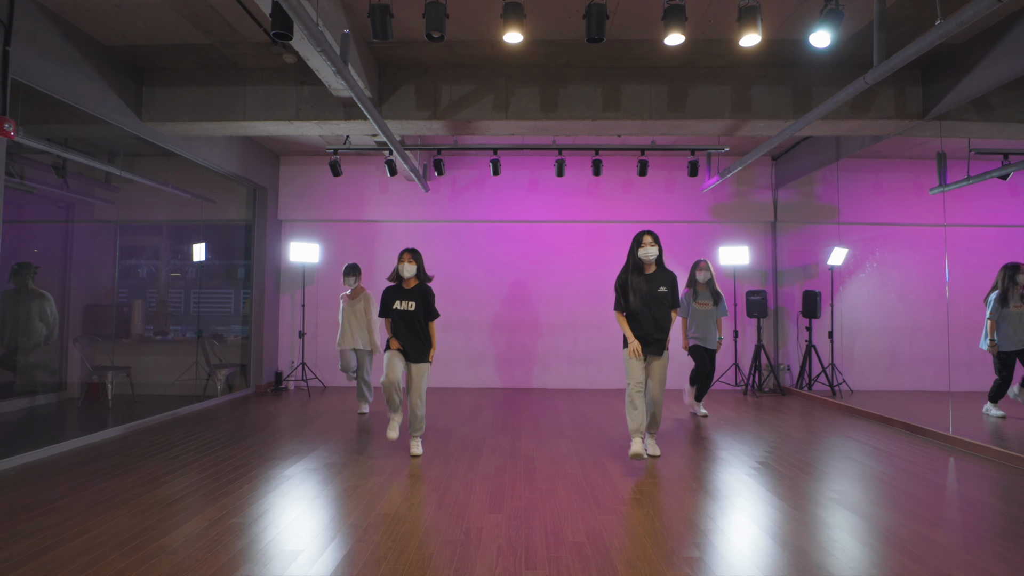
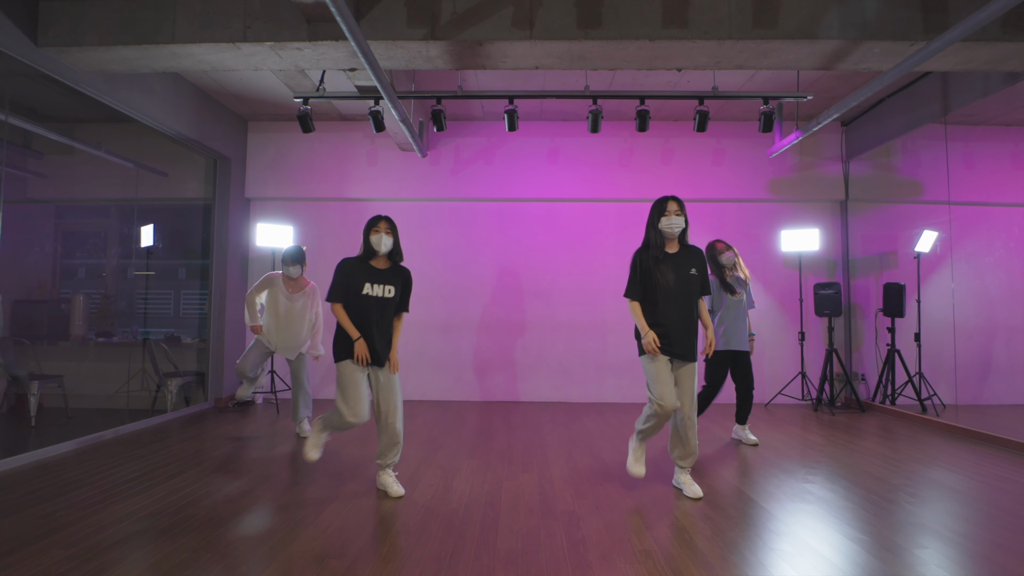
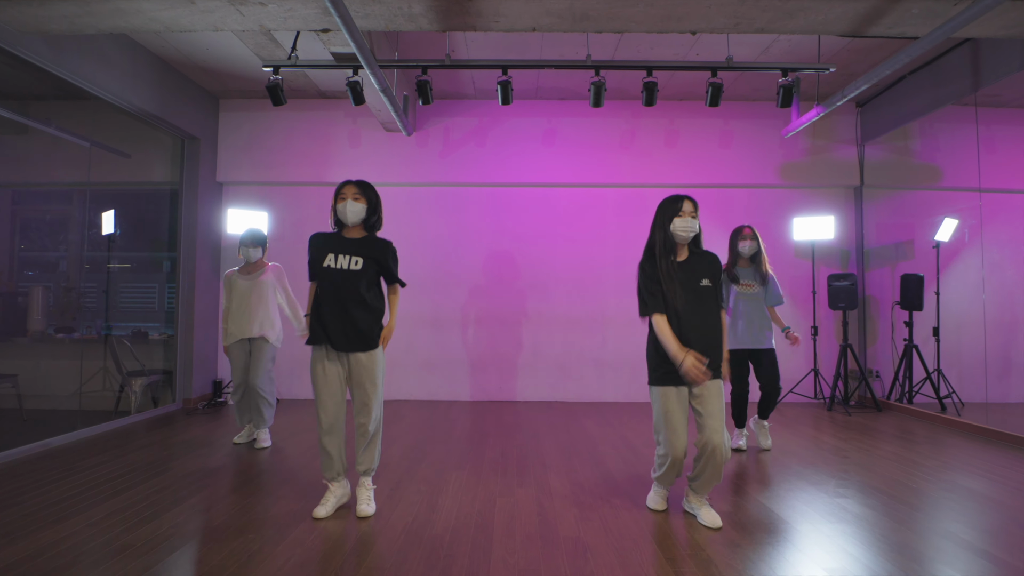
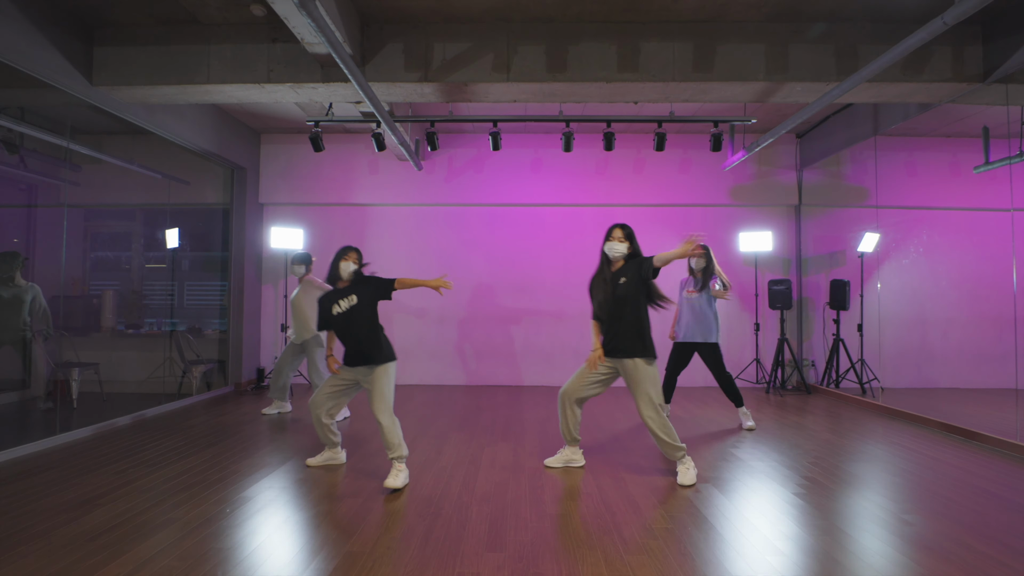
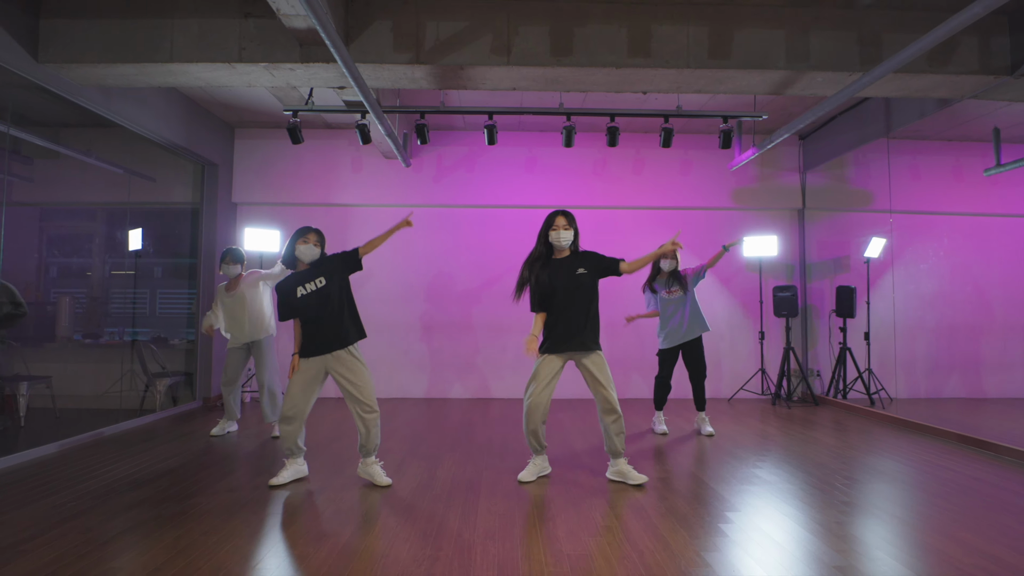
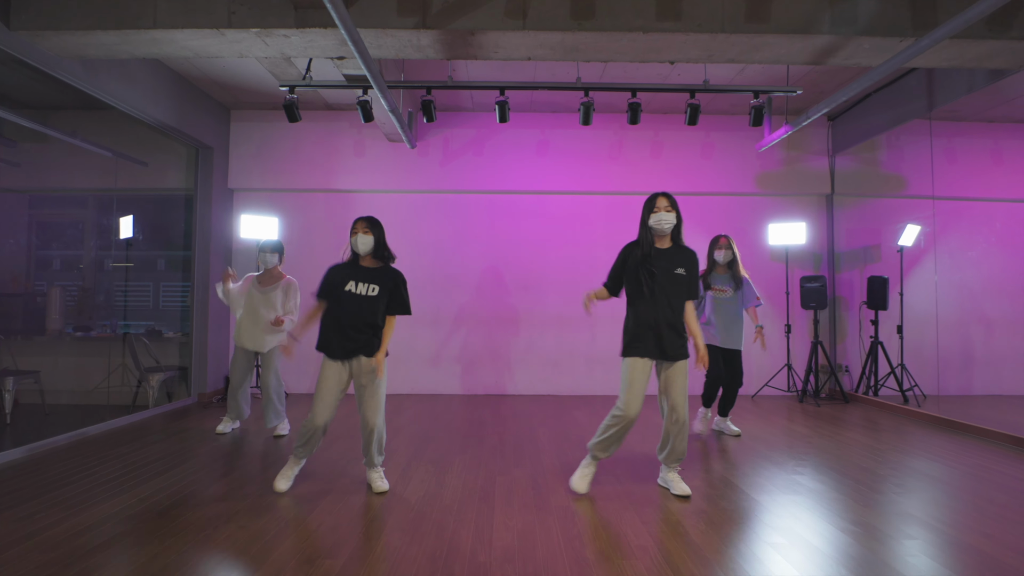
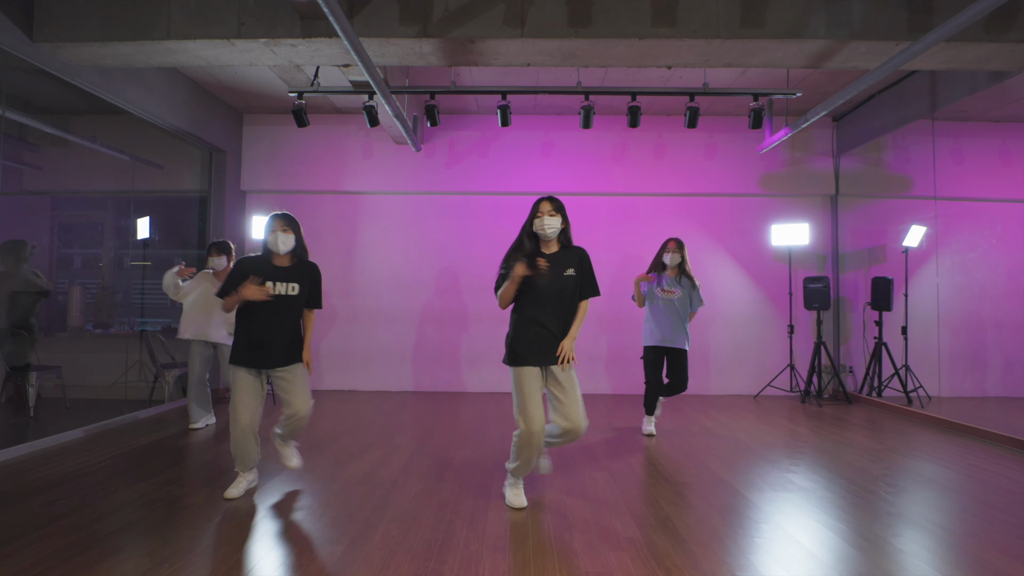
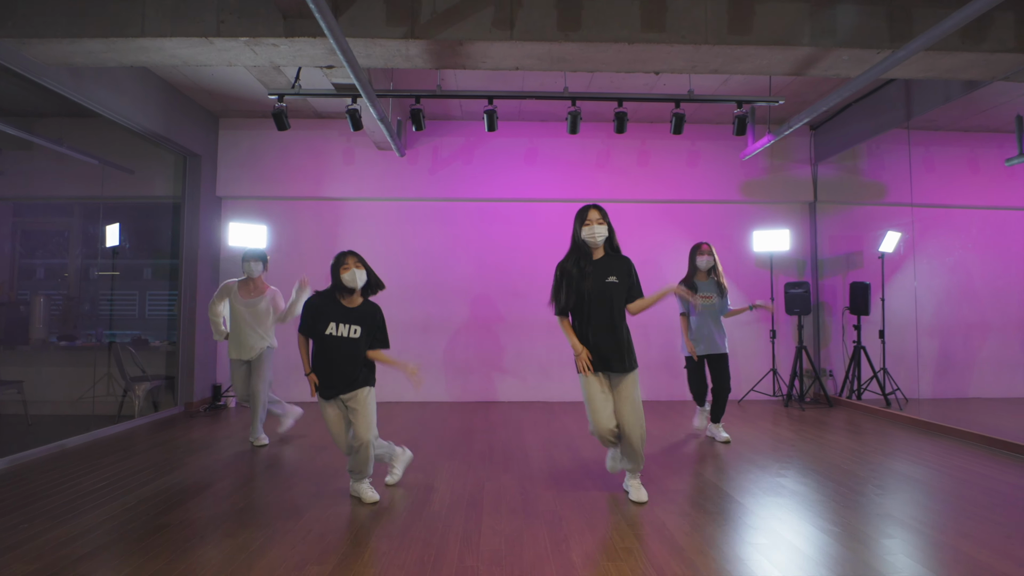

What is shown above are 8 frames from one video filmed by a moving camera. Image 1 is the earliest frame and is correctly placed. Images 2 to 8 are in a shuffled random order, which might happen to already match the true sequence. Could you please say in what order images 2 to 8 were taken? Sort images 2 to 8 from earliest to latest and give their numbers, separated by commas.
4, 7, 8, 5, 6, 3, 2
